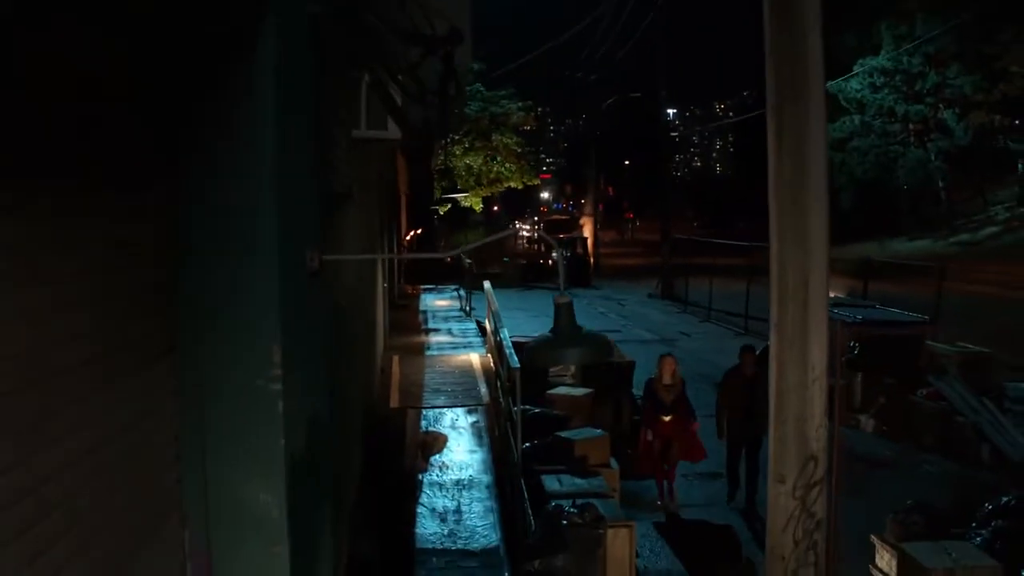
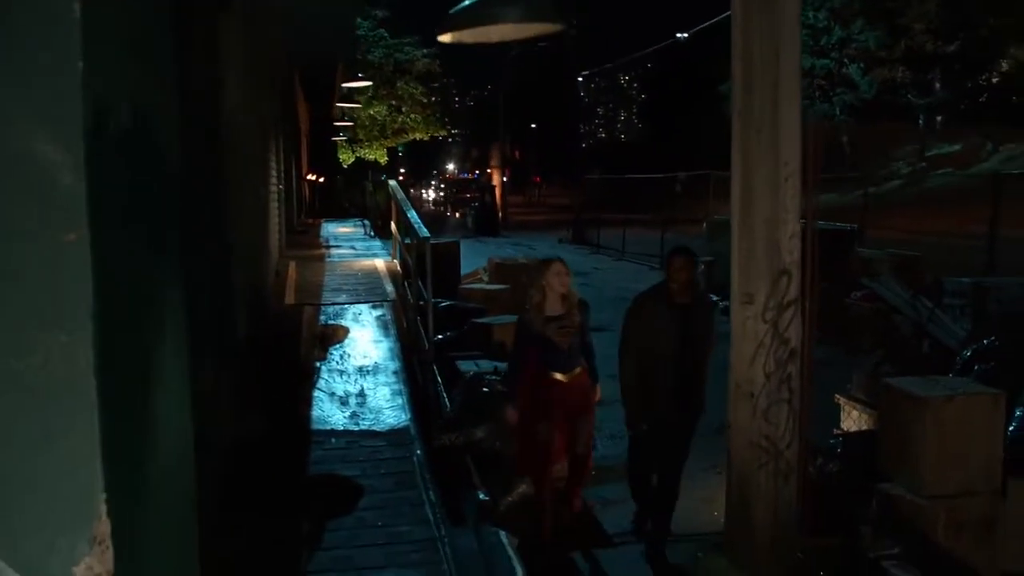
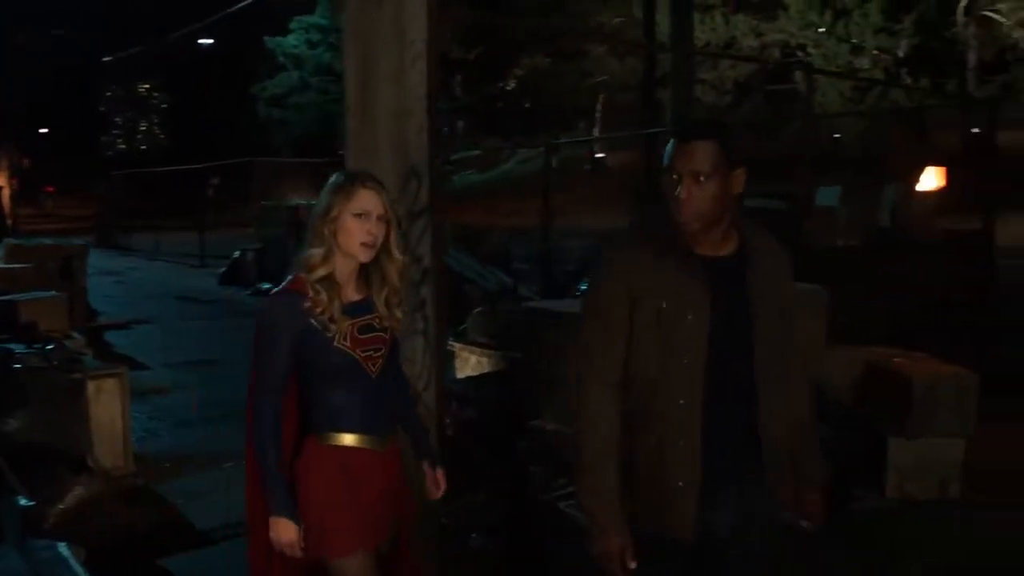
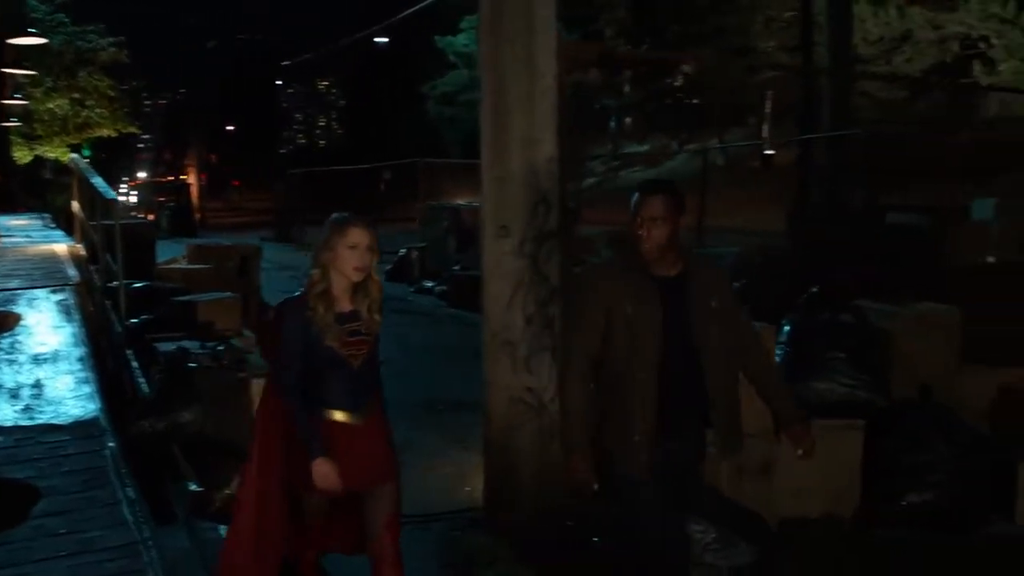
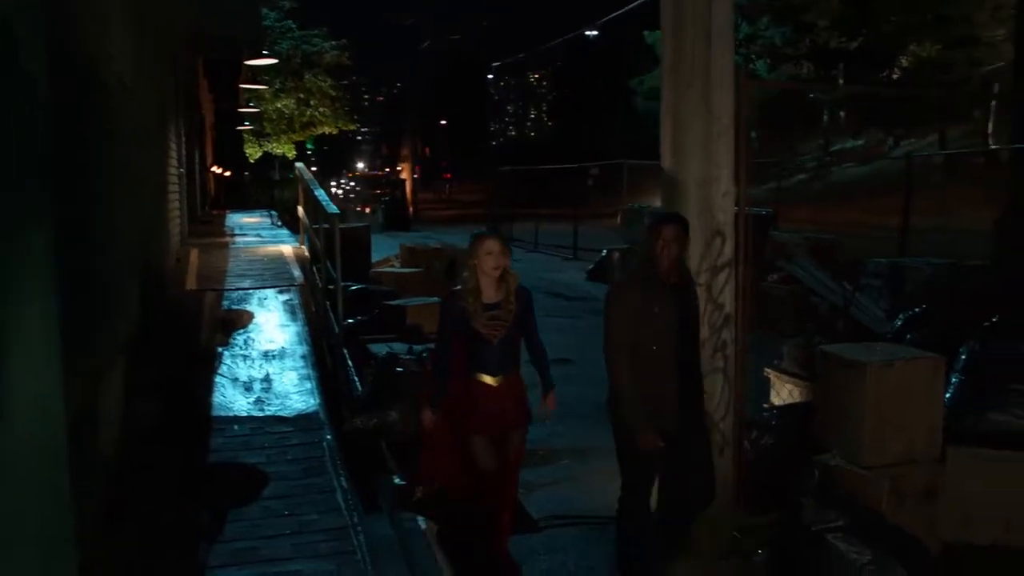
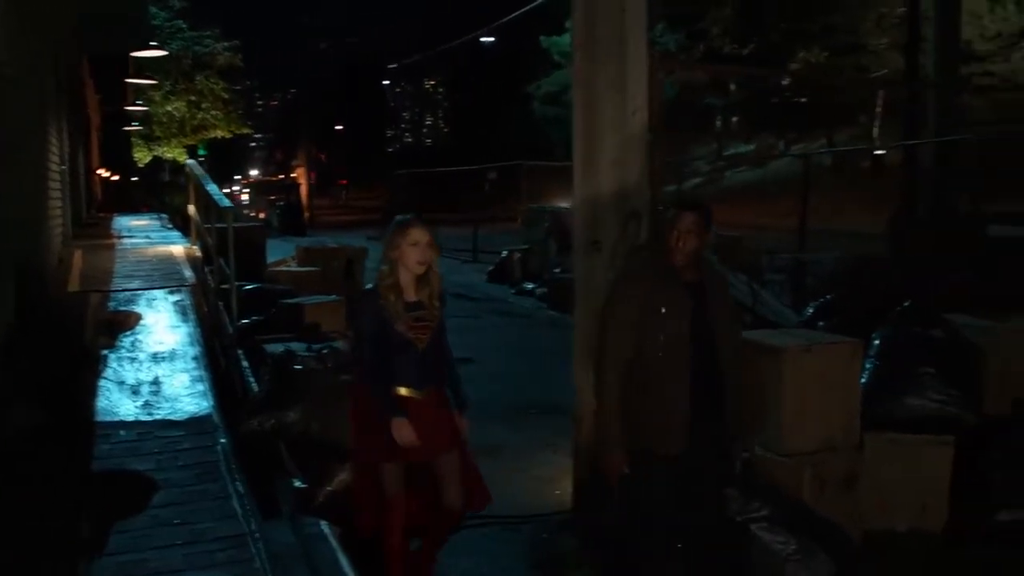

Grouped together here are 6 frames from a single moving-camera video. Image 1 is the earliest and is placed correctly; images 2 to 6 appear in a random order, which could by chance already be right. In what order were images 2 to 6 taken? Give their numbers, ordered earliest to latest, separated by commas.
2, 5, 6, 4, 3
